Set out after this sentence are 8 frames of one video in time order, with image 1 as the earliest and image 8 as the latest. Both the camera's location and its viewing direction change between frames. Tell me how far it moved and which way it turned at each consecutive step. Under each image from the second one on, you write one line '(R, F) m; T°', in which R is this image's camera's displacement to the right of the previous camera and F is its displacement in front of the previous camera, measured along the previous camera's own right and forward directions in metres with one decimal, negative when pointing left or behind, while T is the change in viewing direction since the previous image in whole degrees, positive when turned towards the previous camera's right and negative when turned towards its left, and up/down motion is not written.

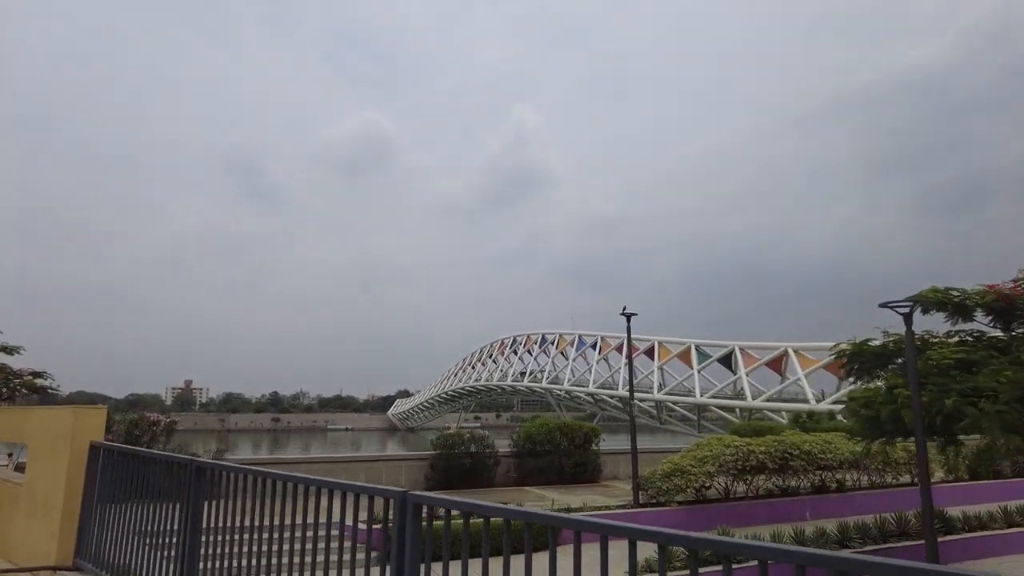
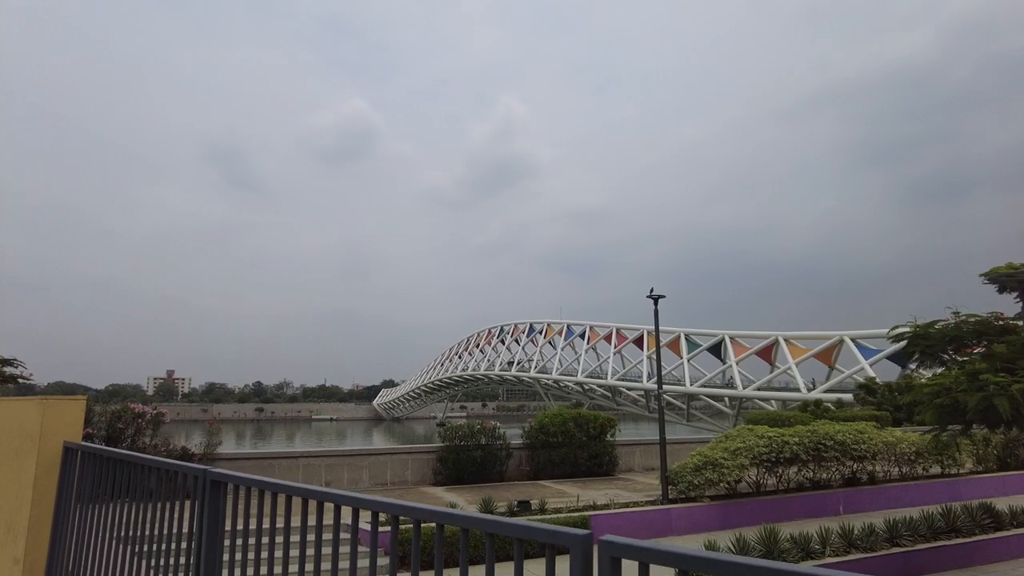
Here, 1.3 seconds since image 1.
(-0.6, +1.0) m; +1°
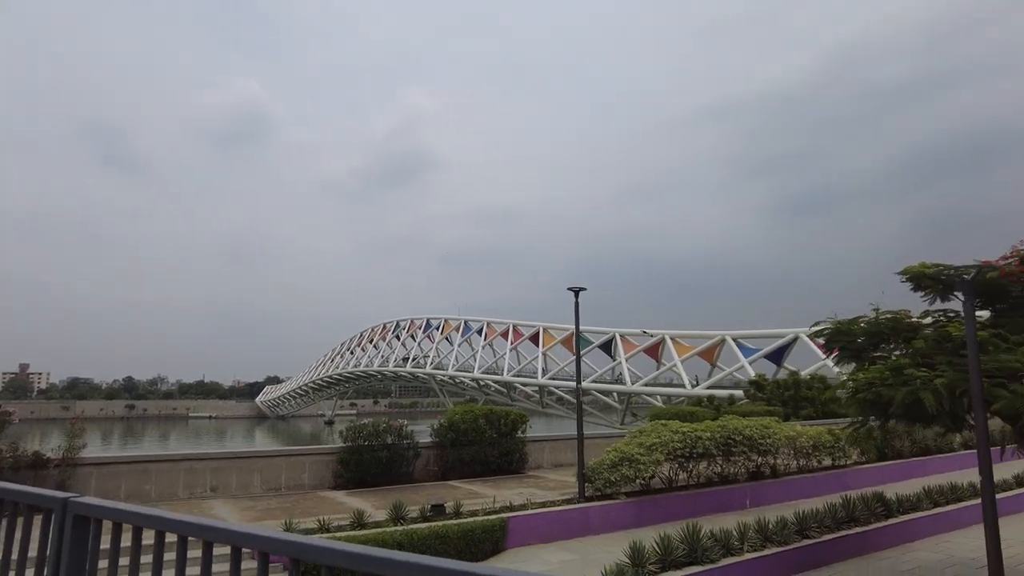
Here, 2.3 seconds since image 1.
(-0.3, +0.7) m; +9°
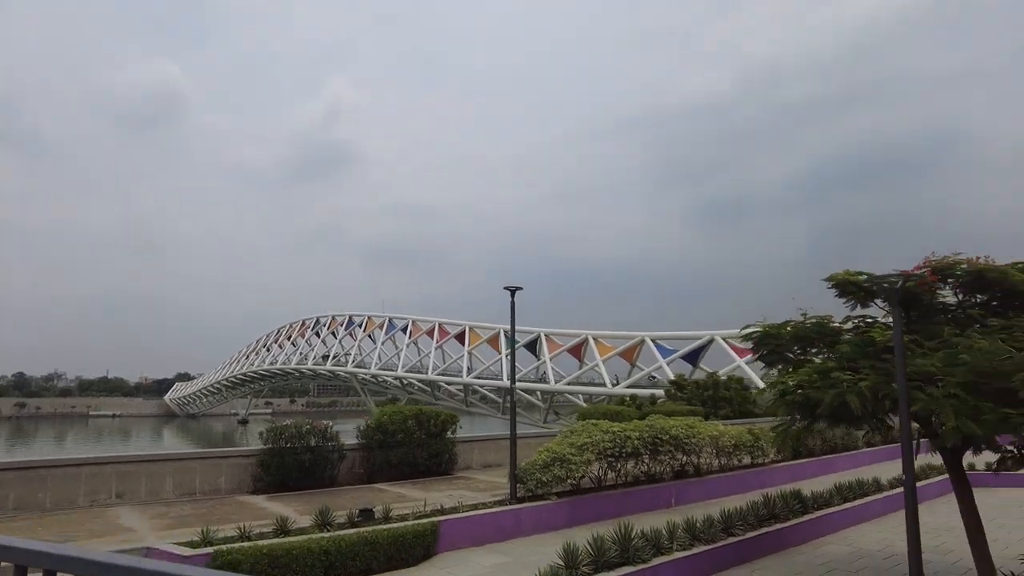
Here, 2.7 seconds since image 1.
(-0.2, +0.2) m; +6°
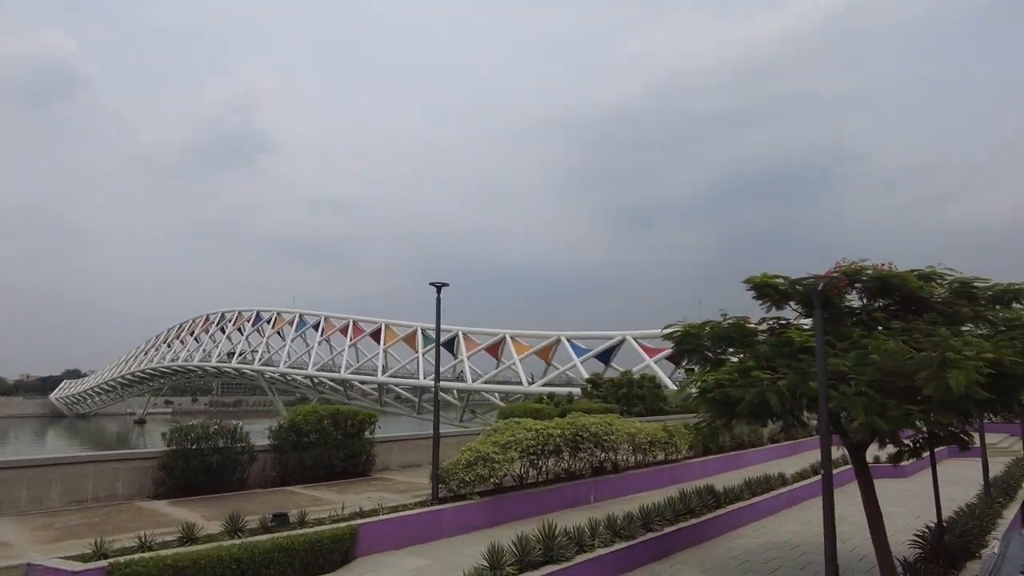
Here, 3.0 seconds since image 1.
(-0.1, +0.2) m; +7°
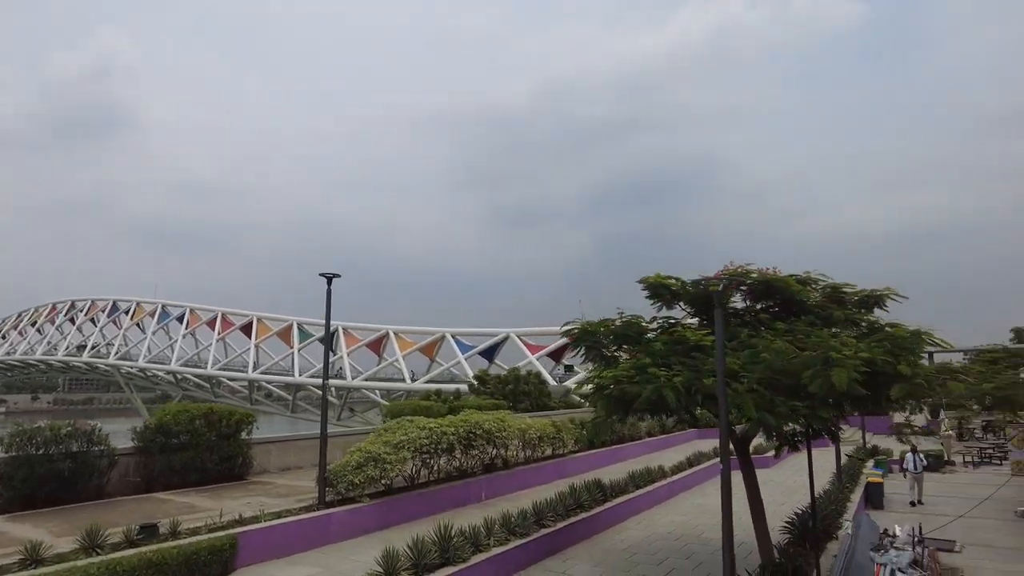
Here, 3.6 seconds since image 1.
(-0.2, +0.2) m; +10°
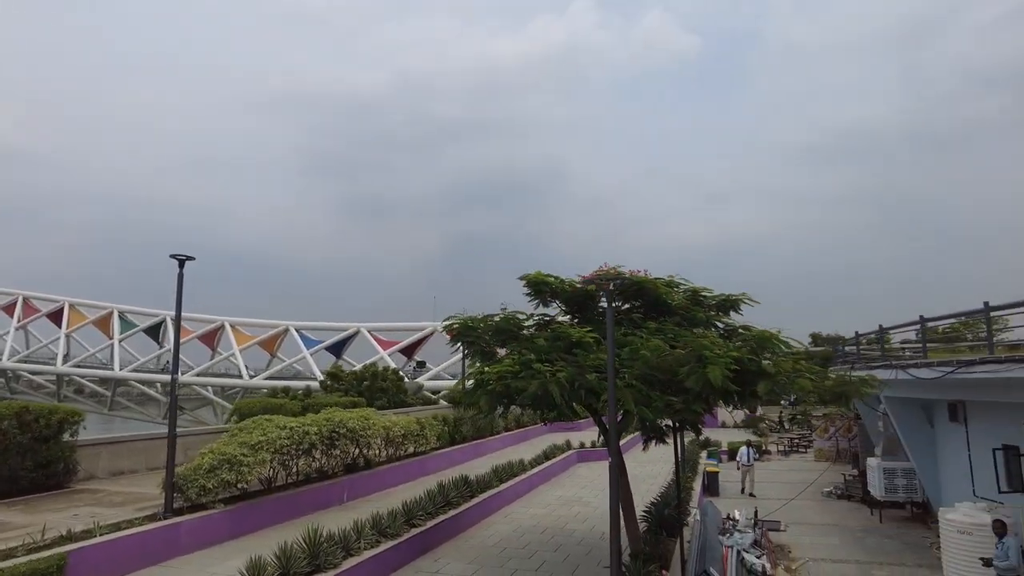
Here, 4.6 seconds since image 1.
(-0.4, +0.2) m; +13°
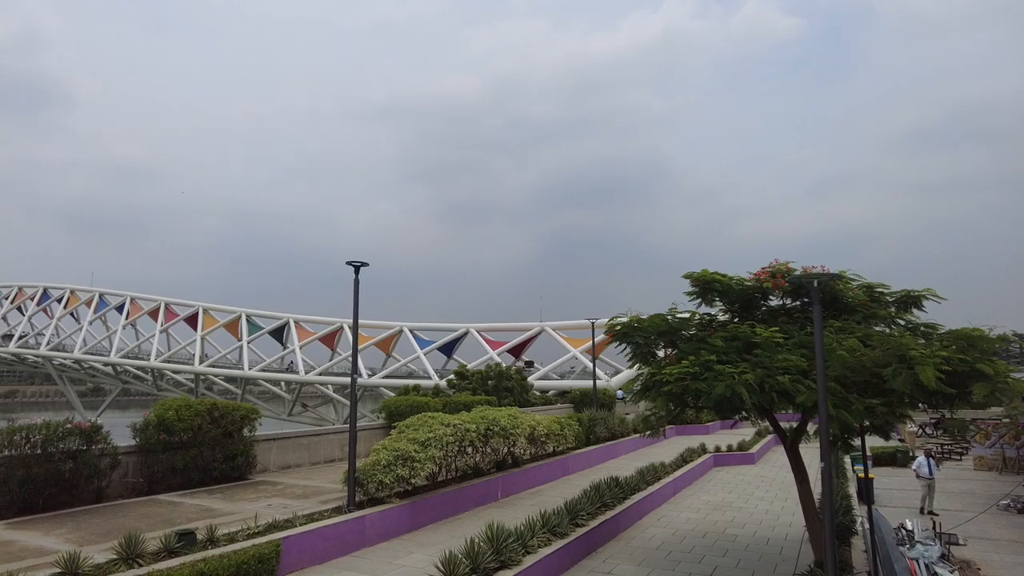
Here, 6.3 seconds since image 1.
(-1.0, -0.1) m; -8°
